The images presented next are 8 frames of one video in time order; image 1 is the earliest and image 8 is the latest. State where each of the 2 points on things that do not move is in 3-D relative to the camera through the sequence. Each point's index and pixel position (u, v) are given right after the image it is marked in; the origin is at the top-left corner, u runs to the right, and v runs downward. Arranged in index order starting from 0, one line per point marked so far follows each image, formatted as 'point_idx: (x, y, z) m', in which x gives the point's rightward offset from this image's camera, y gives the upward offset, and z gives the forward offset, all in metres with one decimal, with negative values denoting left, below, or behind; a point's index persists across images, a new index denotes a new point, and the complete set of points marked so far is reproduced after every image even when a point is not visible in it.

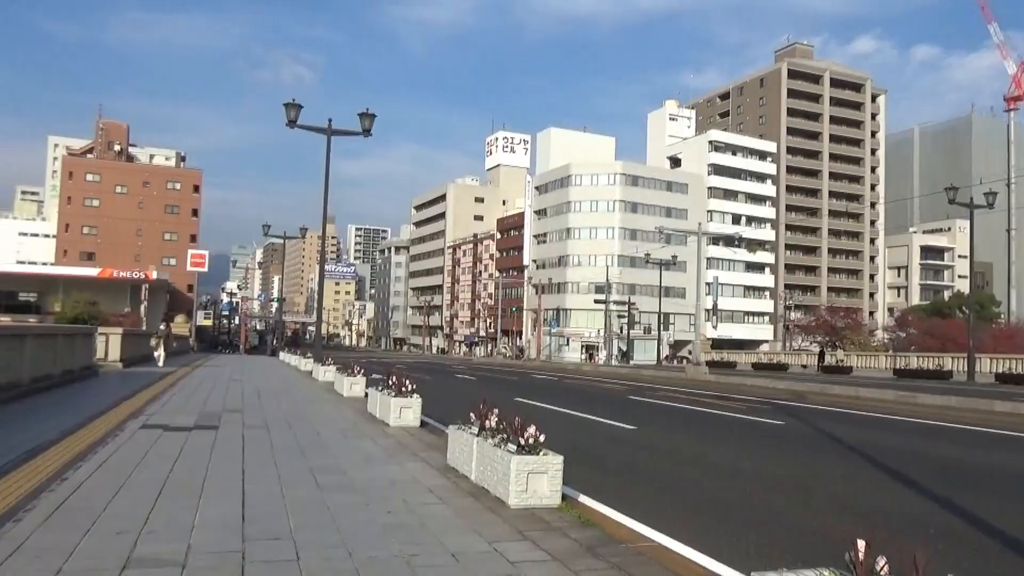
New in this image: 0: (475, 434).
0: (-0.4, -1.4, +7.4) m
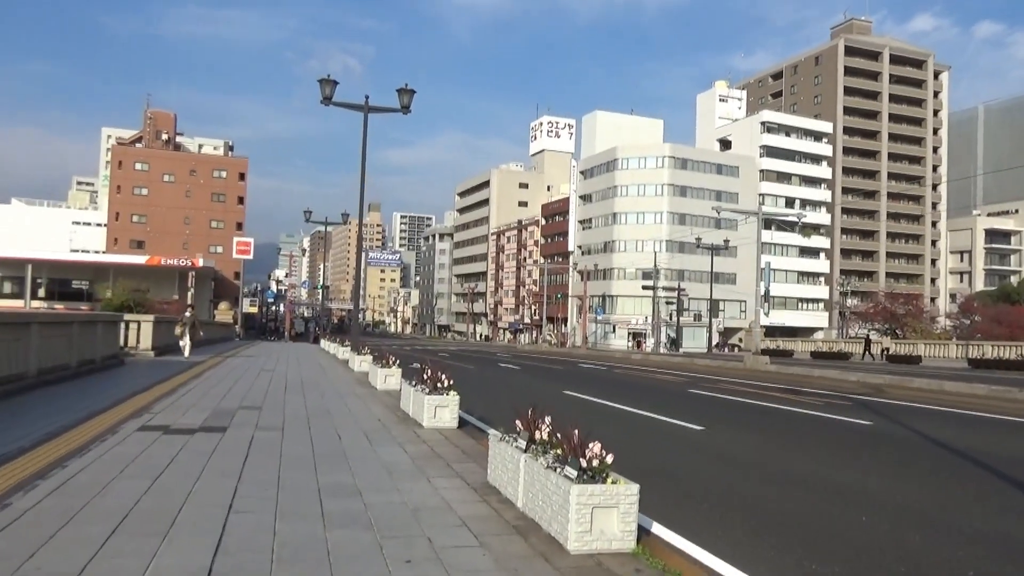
0: (+0.1, -1.3, +5.9) m
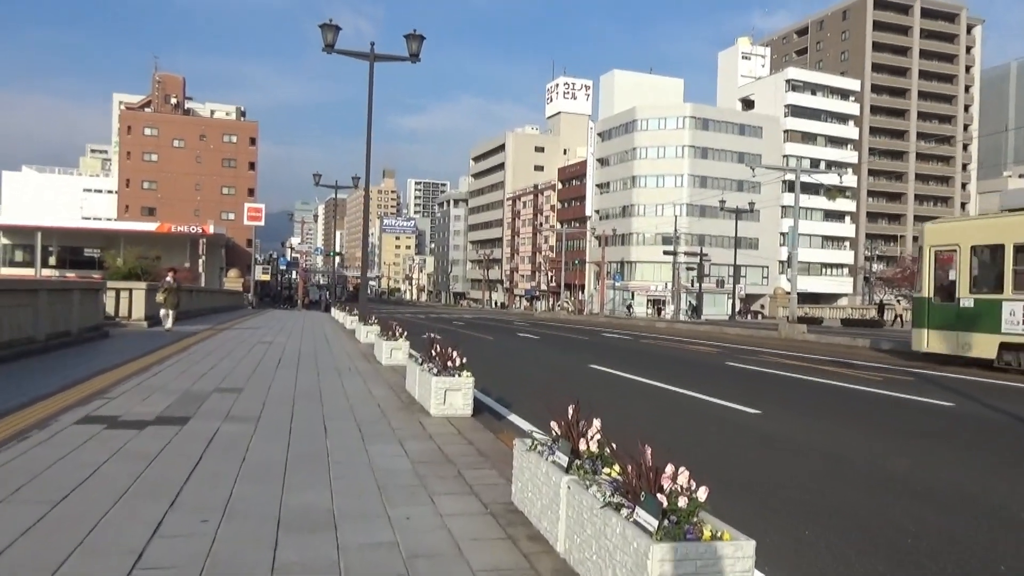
0: (+0.3, -1.0, +4.2) m
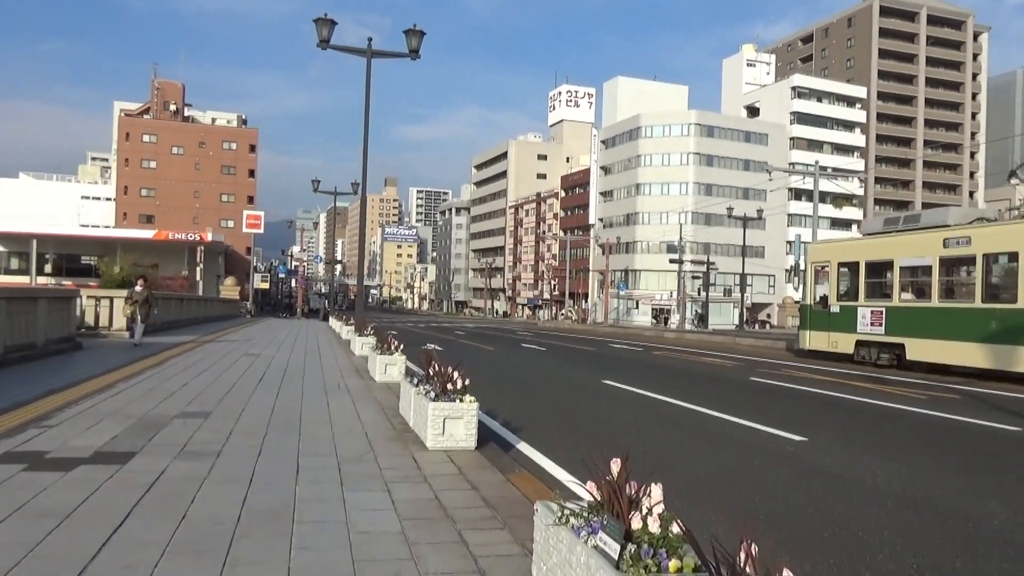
0: (+0.4, -1.0, +2.9) m
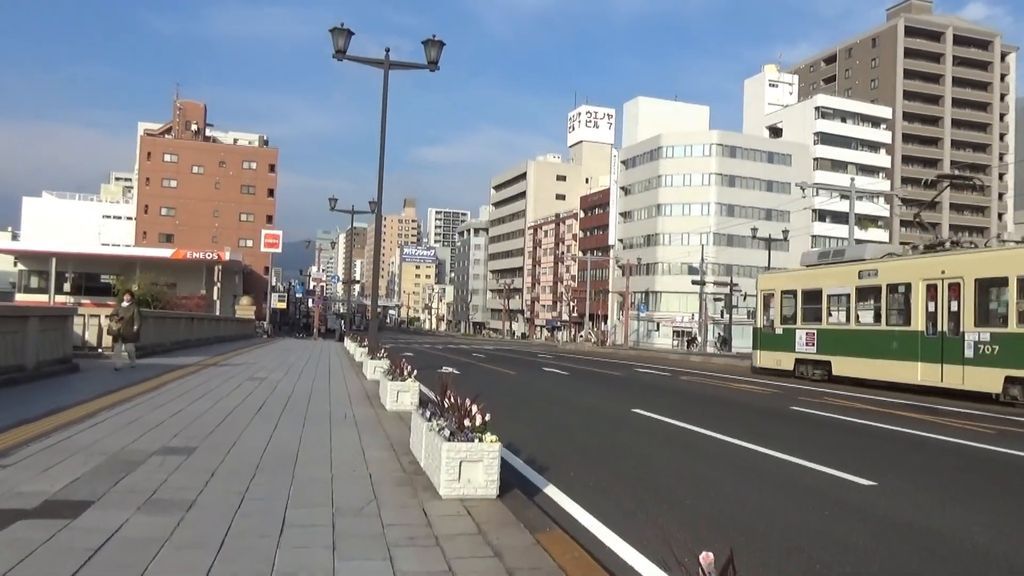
0: (+0.5, -1.1, +1.8) m
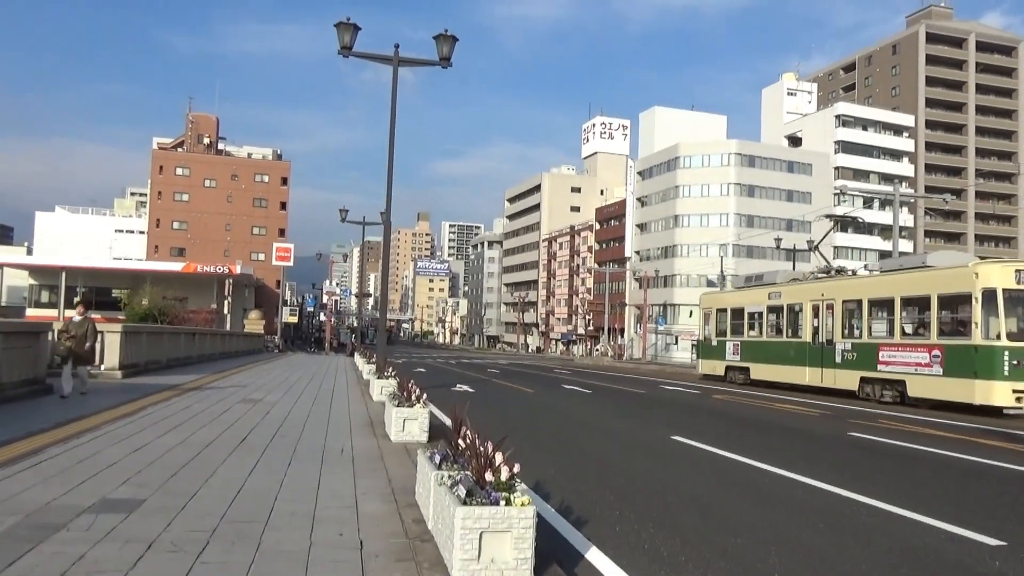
0: (+0.6, -1.0, +0.2) m
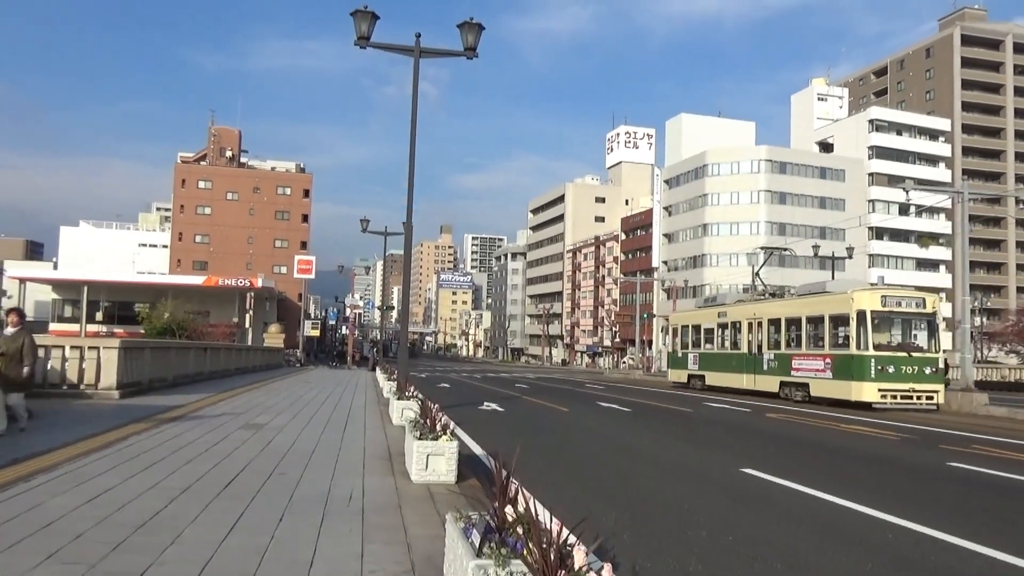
0: (+0.8, -0.9, -1.5) m
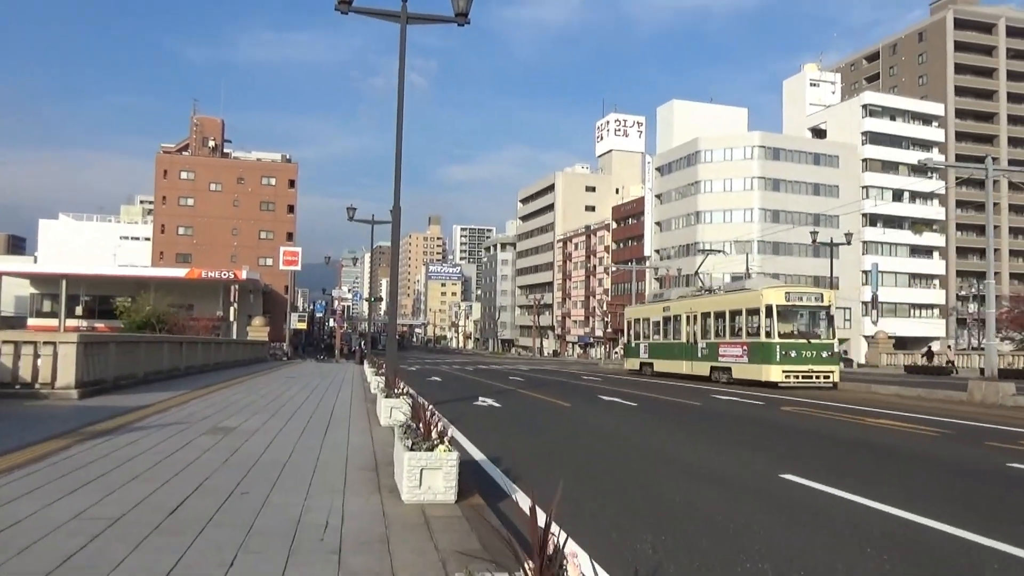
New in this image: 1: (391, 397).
0: (+1.1, -0.8, -2.9) m
1: (-1.8, -1.7, +11.7) m
